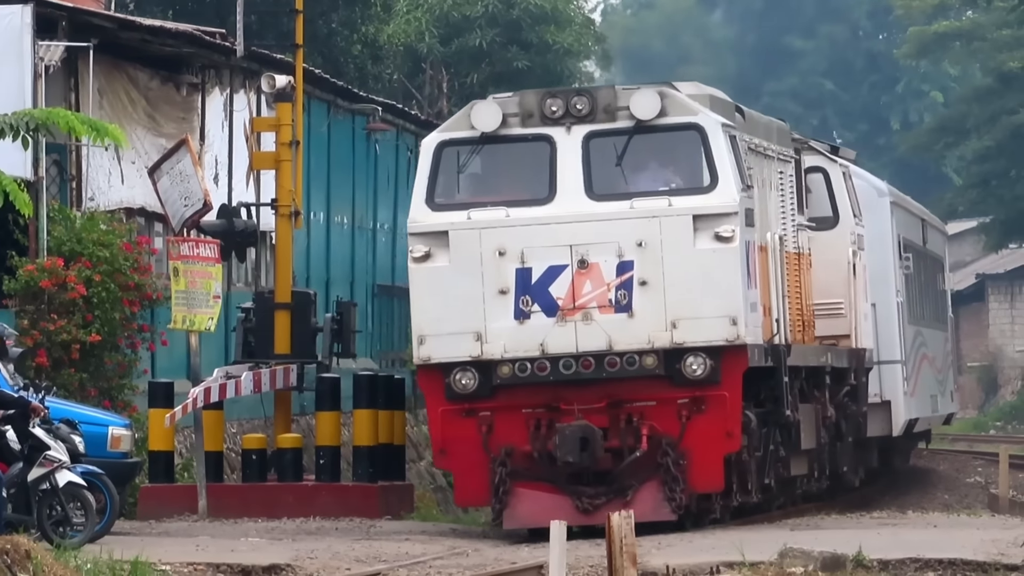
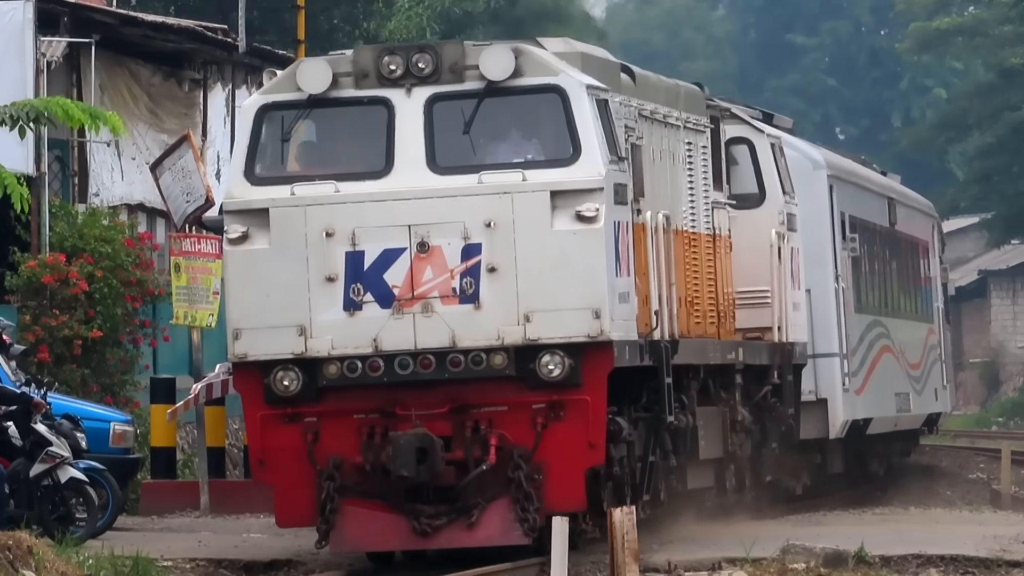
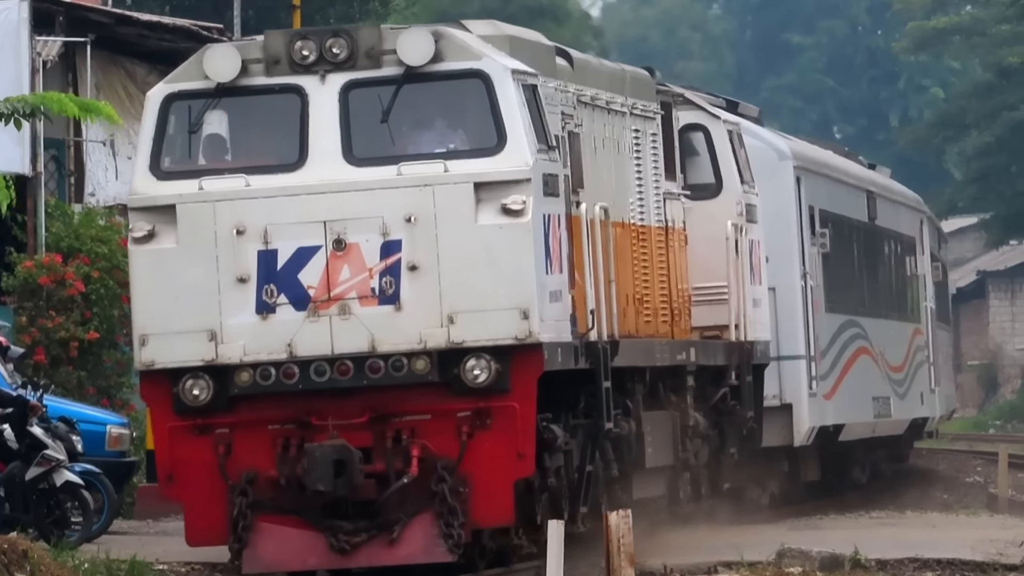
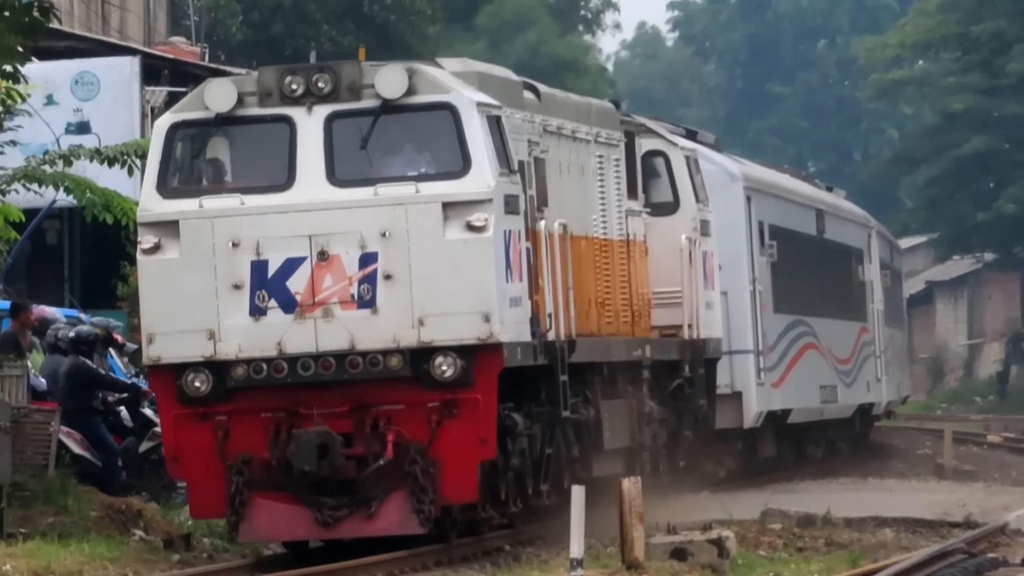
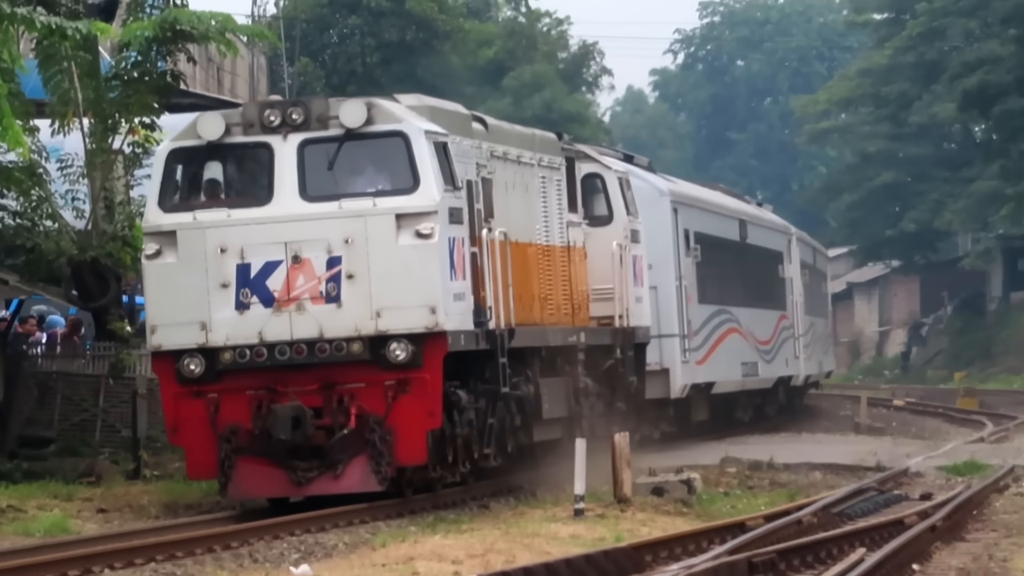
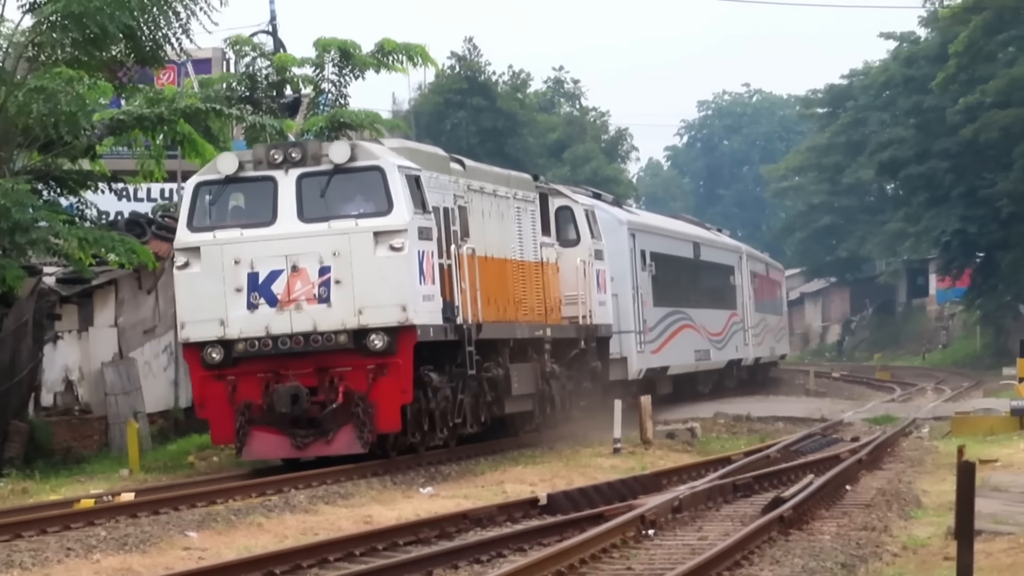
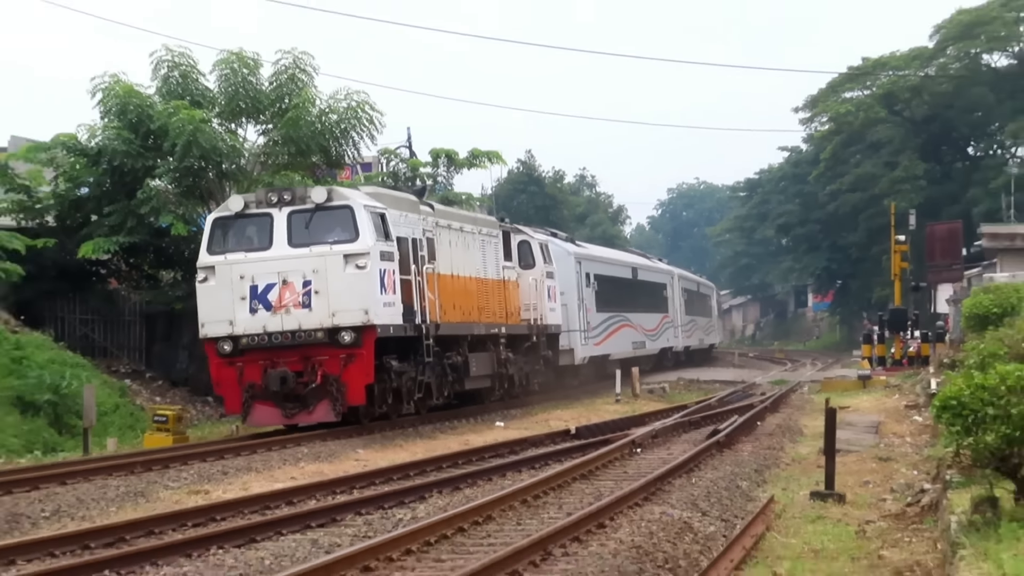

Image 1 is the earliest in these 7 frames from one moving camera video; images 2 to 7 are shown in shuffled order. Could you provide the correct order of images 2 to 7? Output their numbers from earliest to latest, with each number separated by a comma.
2, 3, 4, 5, 6, 7
